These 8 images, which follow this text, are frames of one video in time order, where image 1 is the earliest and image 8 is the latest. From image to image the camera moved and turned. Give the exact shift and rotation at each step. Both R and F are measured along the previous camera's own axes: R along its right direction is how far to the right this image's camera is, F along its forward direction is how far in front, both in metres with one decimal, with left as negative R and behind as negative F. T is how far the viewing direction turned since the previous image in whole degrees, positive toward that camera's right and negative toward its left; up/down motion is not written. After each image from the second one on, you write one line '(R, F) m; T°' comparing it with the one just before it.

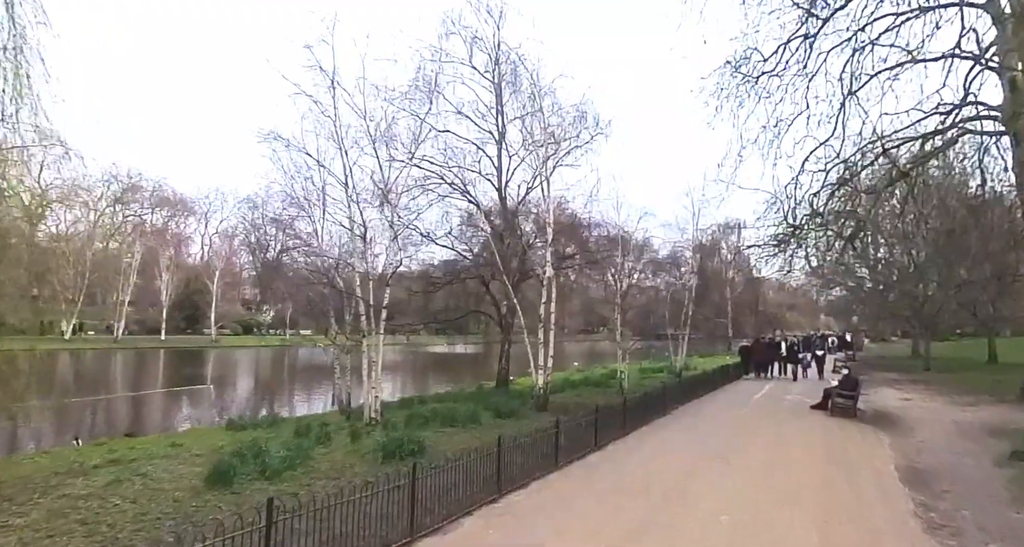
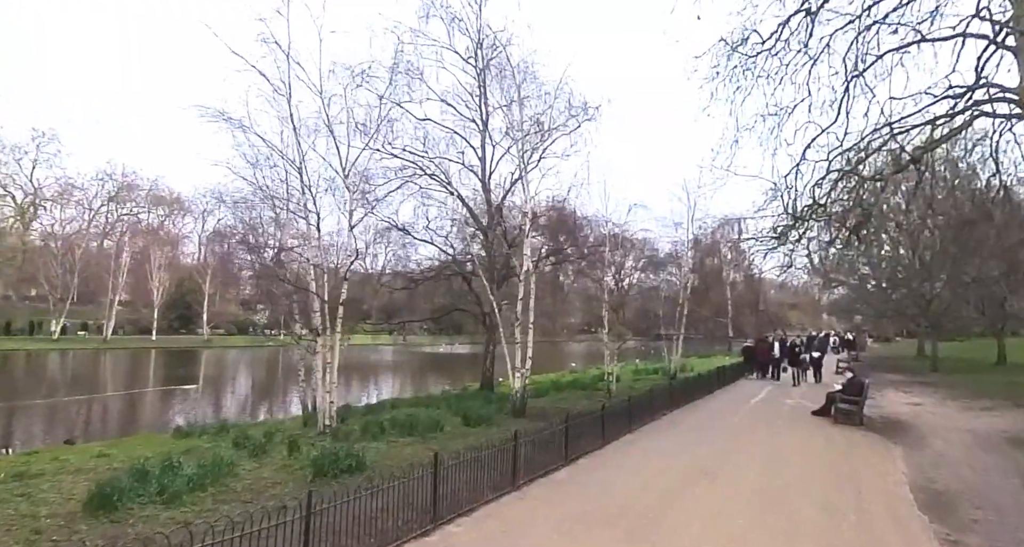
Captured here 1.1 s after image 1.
(+0.5, +0.8) m; 0°
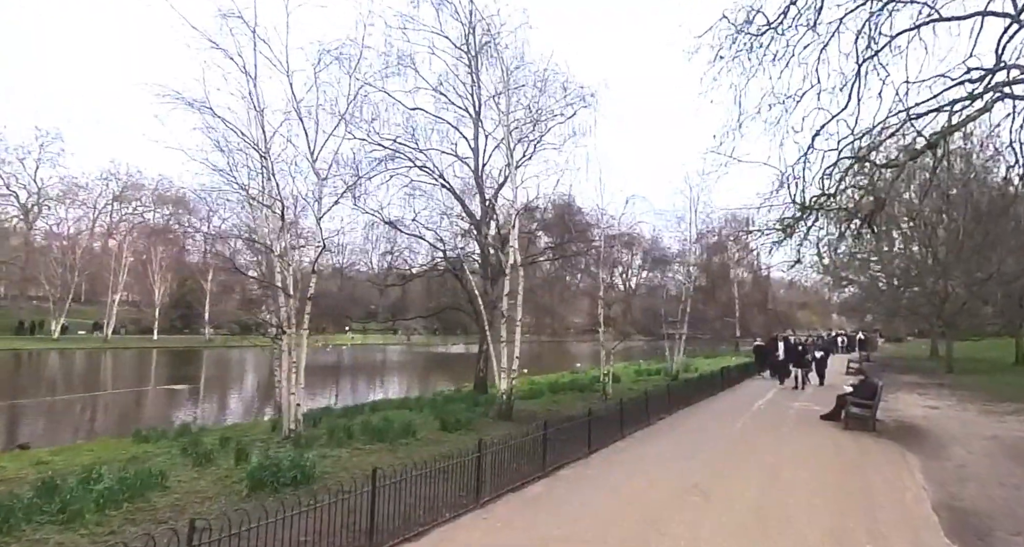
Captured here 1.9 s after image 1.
(+0.4, +0.6) m; -1°
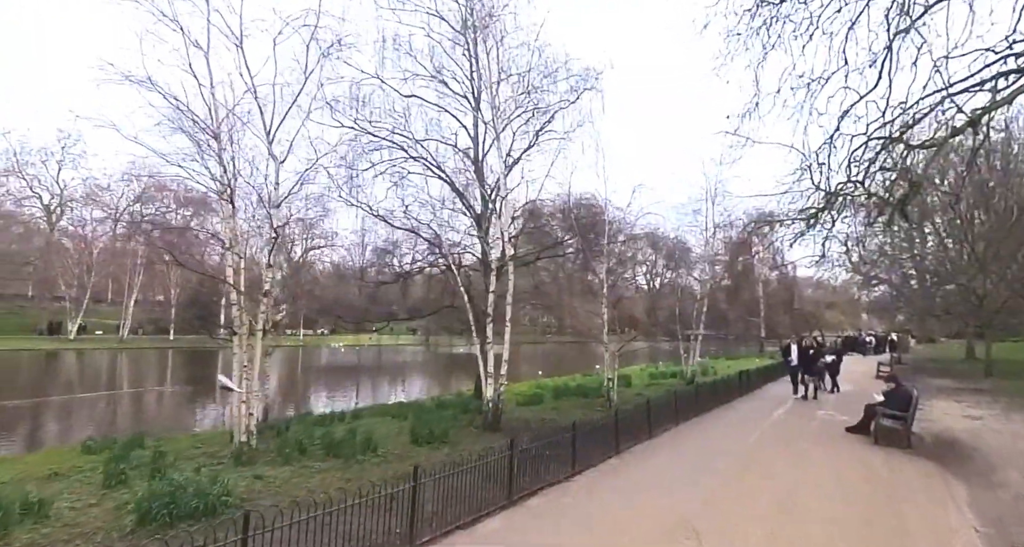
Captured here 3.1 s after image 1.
(+0.5, +0.9) m; -2°
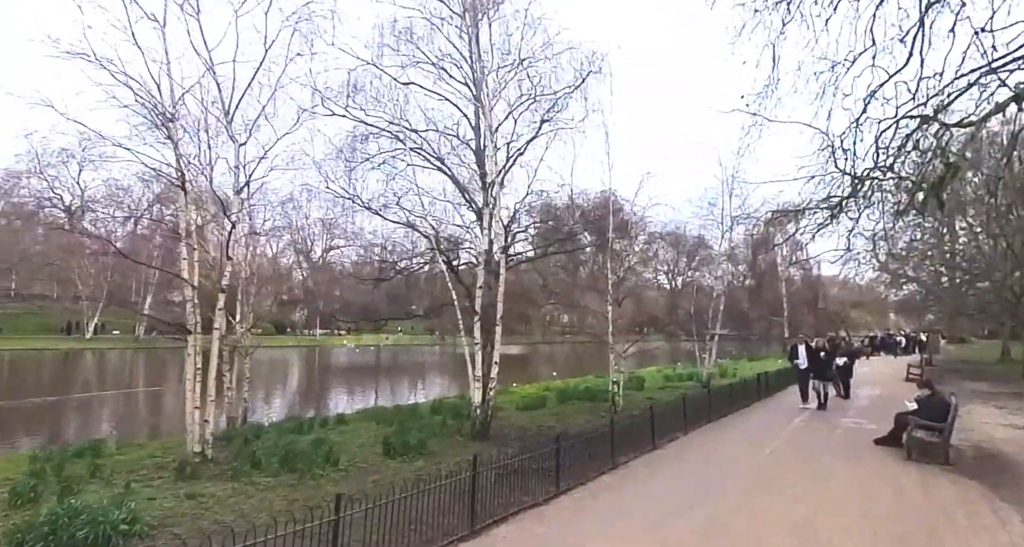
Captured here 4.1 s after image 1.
(+0.4, +0.7) m; -2°
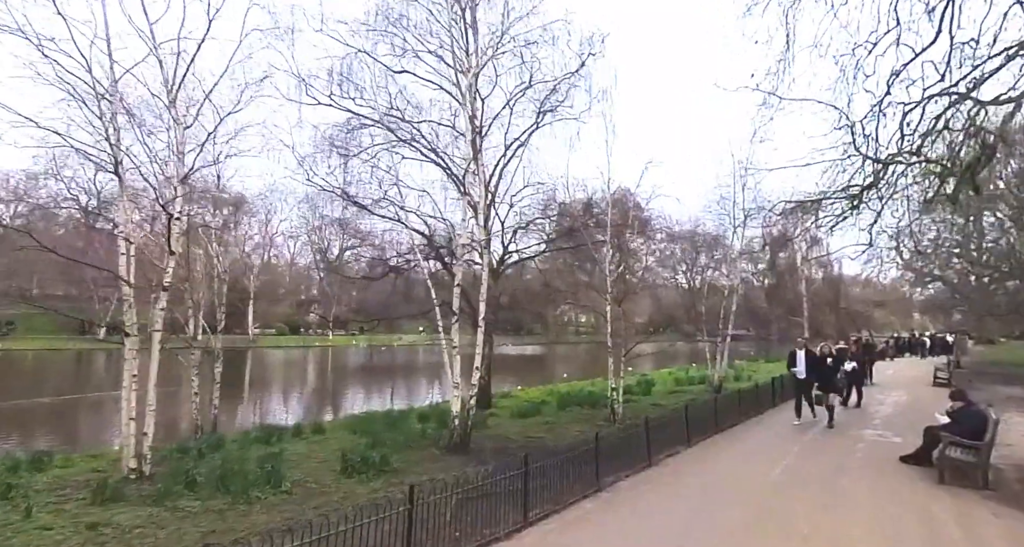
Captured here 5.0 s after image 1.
(+0.5, +0.7) m; -2°
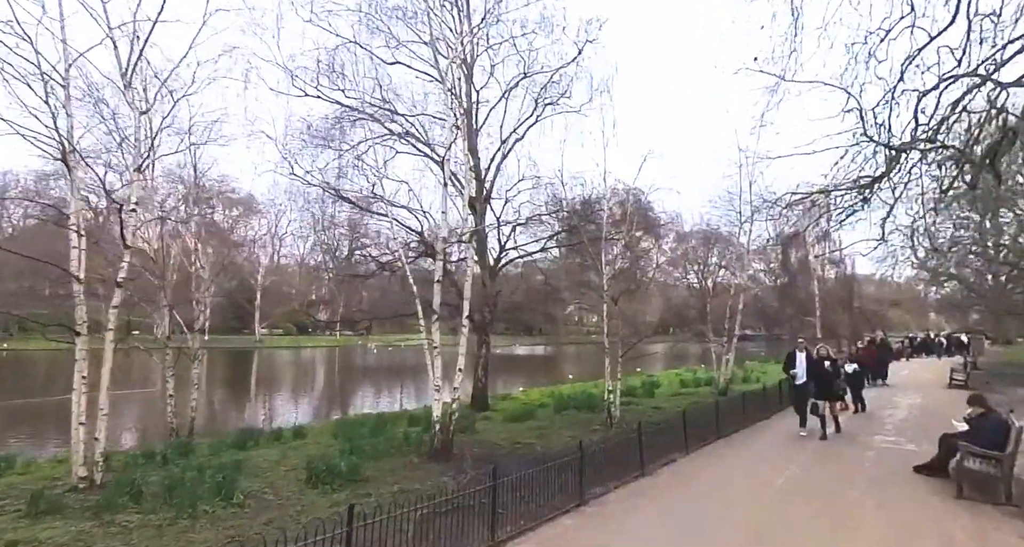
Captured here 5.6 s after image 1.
(+0.3, +0.4) m; -1°
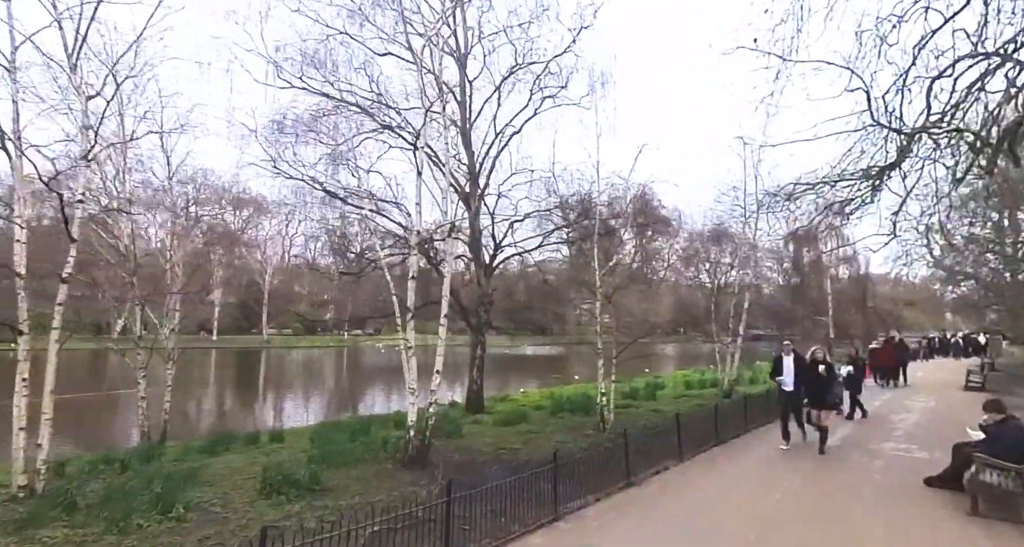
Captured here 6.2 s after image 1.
(+0.4, +0.4) m; -1°
